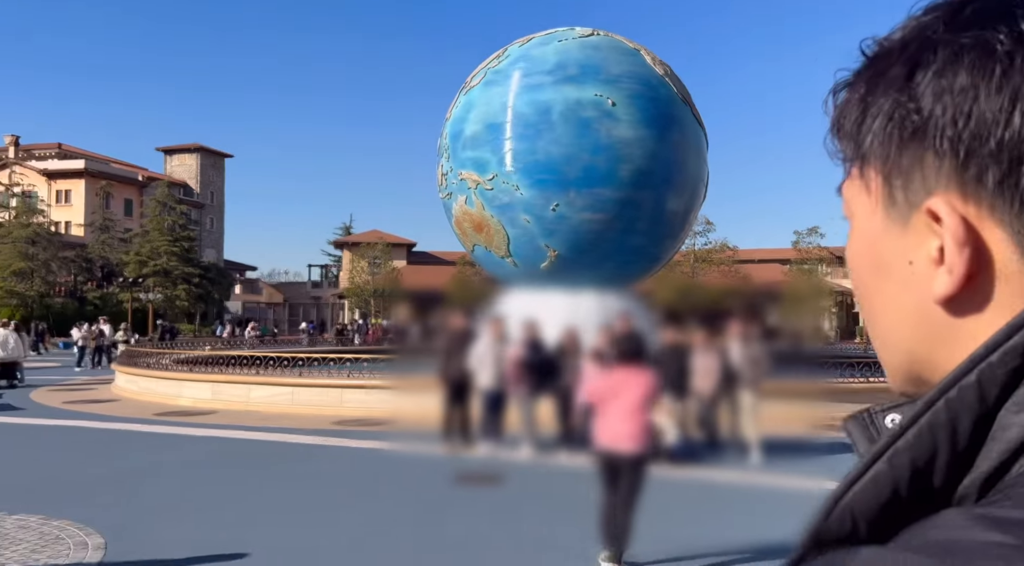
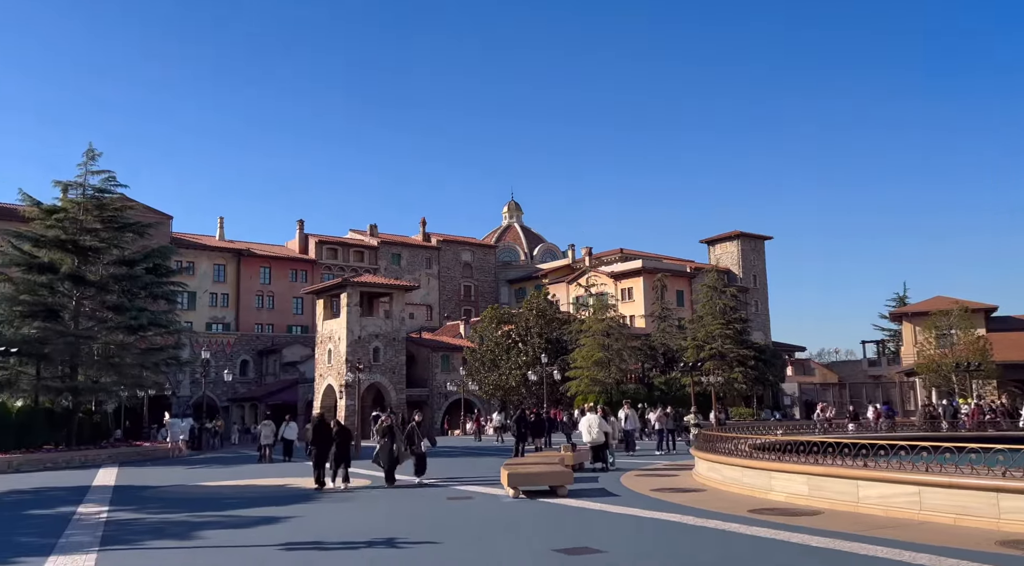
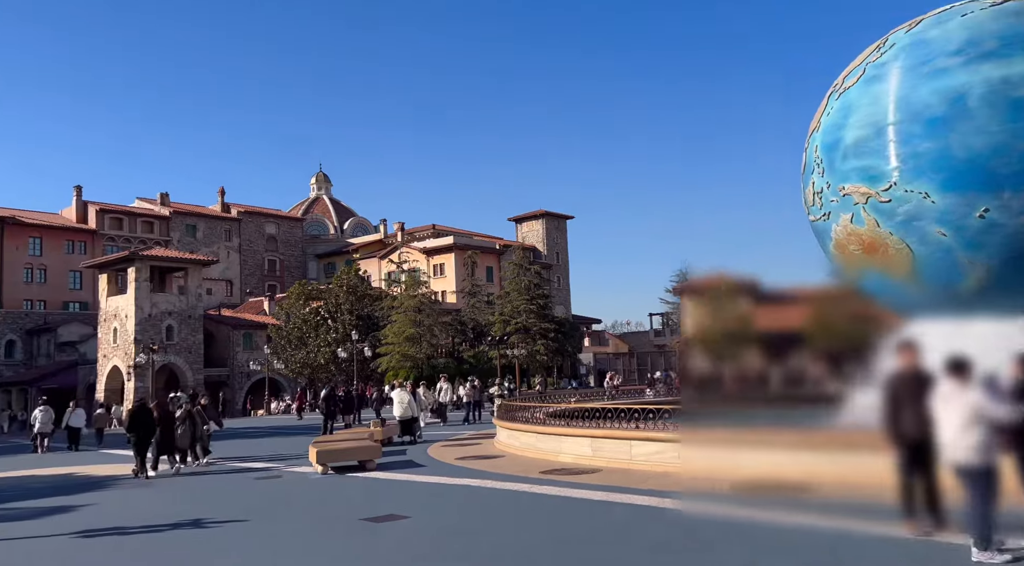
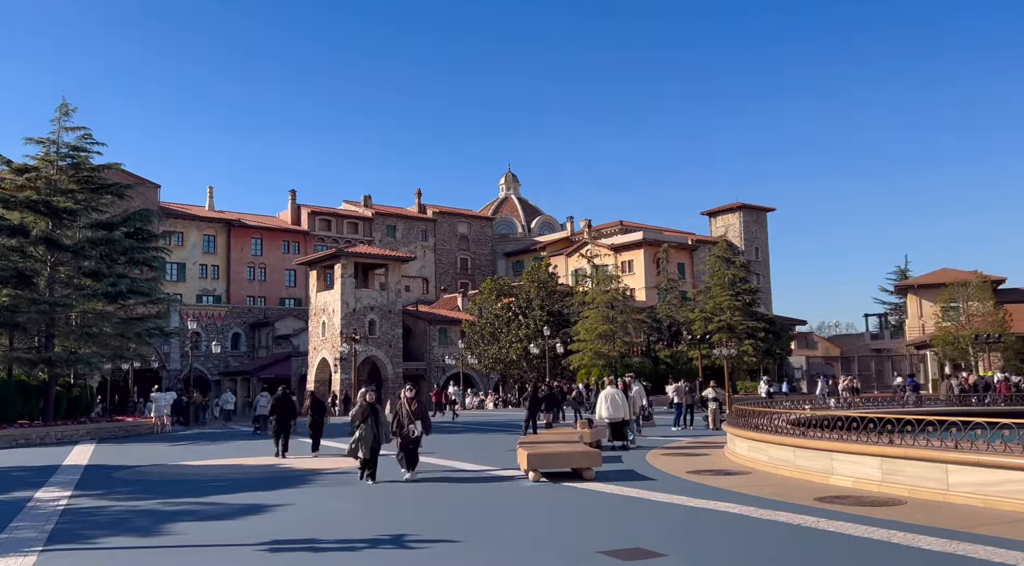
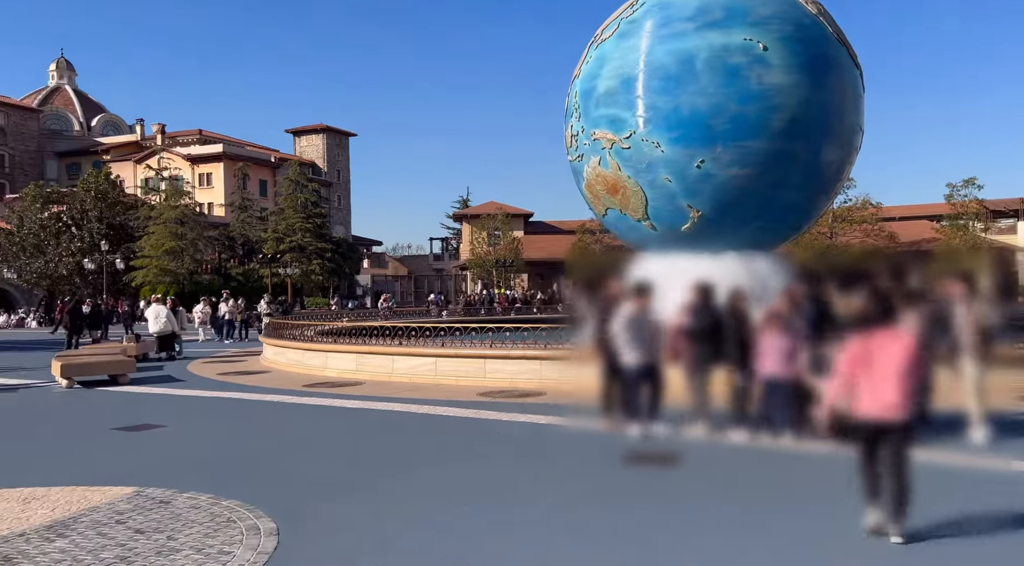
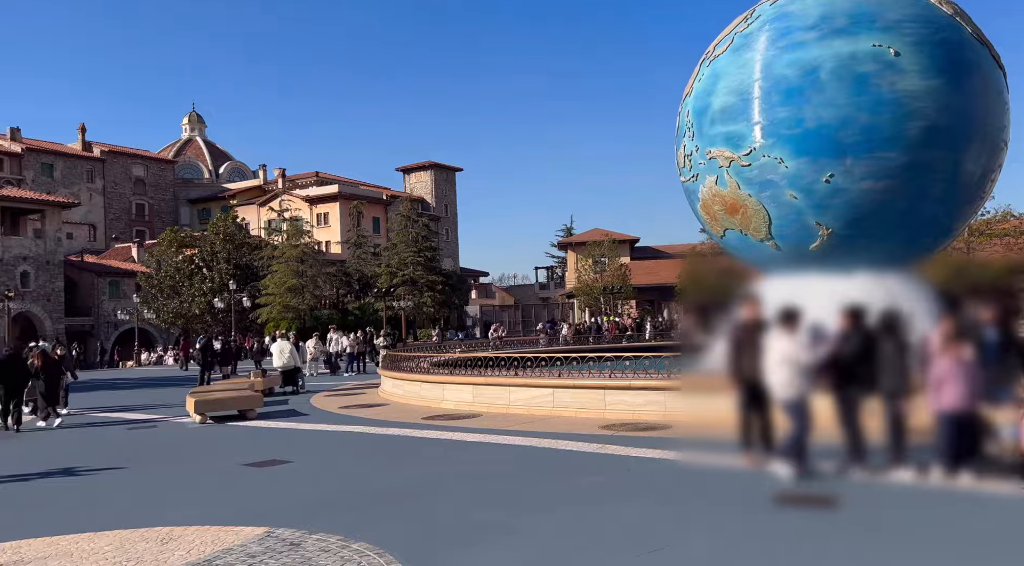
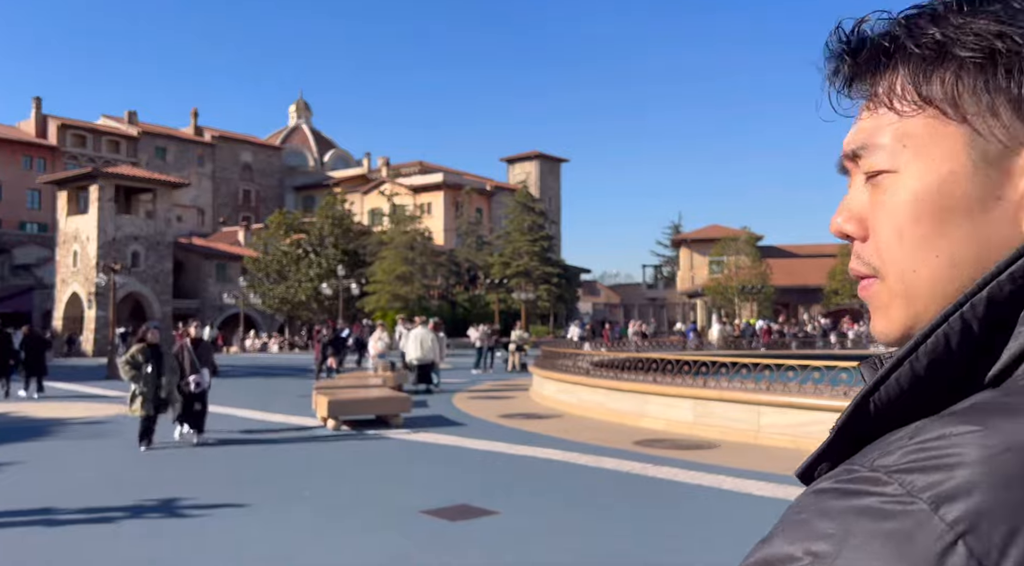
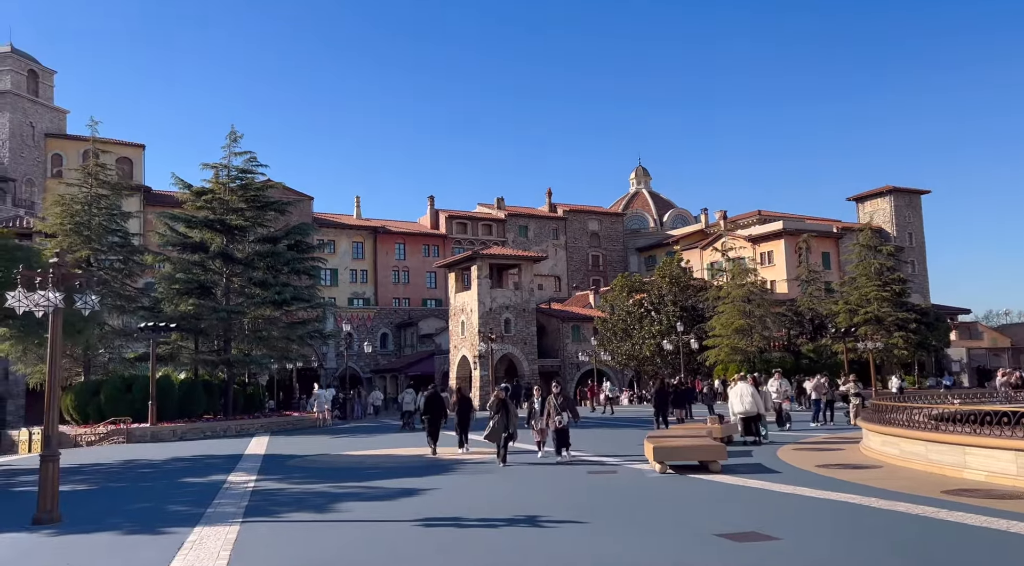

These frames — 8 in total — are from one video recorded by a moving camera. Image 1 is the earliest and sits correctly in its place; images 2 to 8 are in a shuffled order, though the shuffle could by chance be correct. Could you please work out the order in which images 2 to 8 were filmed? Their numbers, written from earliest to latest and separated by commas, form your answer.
5, 6, 3, 2, 8, 4, 7
